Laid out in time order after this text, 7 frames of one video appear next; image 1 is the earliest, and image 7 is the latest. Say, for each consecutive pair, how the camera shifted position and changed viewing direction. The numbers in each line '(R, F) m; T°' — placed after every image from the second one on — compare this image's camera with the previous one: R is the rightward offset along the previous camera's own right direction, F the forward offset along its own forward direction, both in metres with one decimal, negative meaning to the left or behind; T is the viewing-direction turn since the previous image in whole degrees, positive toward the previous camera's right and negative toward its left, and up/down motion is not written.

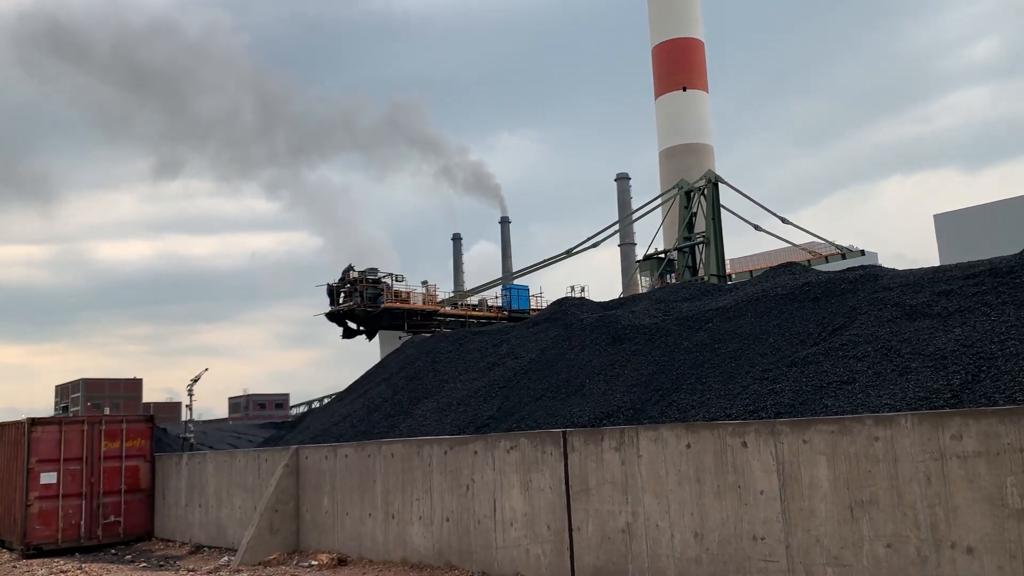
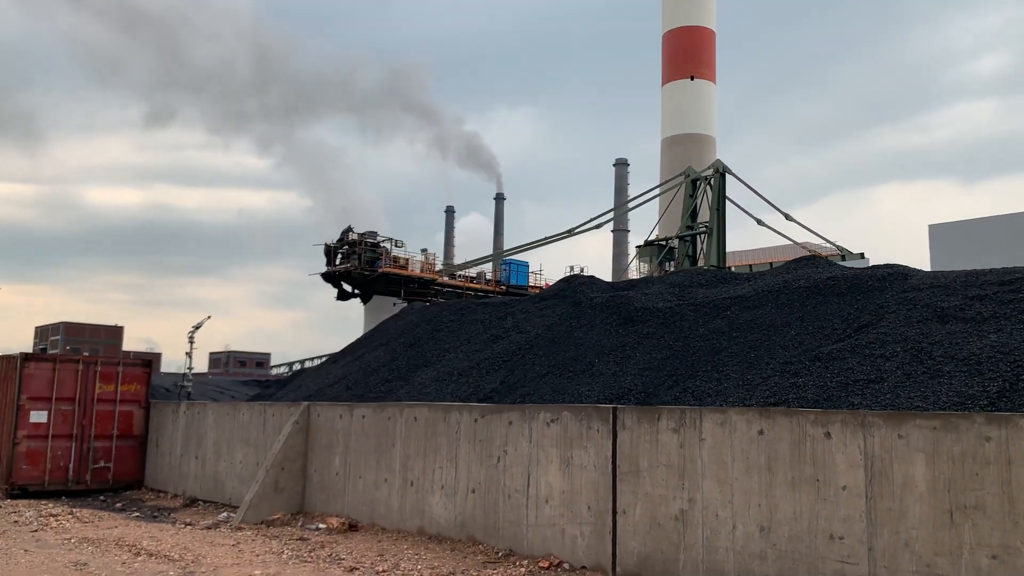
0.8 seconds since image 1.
(-0.5, +0.5) m; +1°
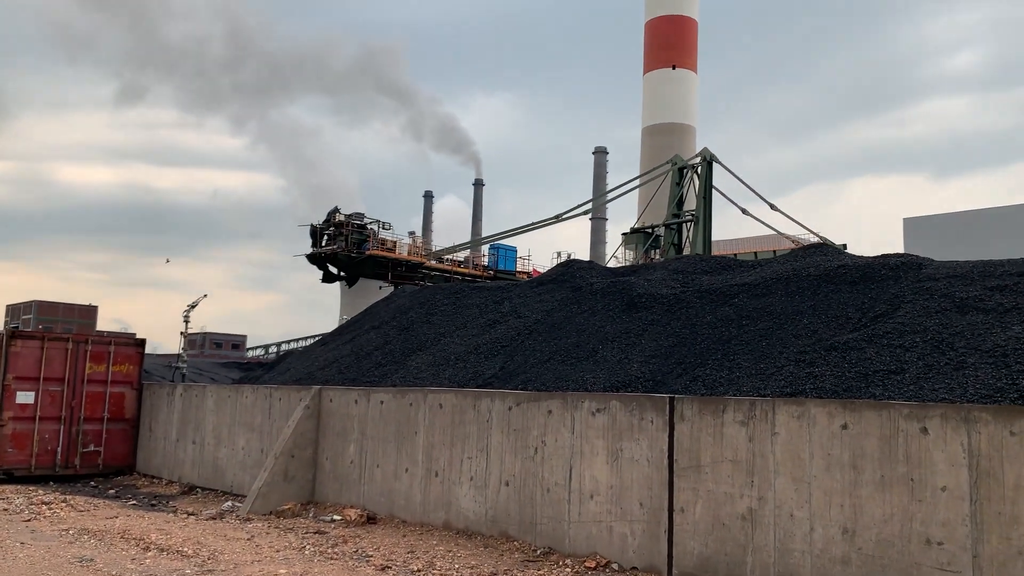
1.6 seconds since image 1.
(-0.5, +0.5) m; +2°
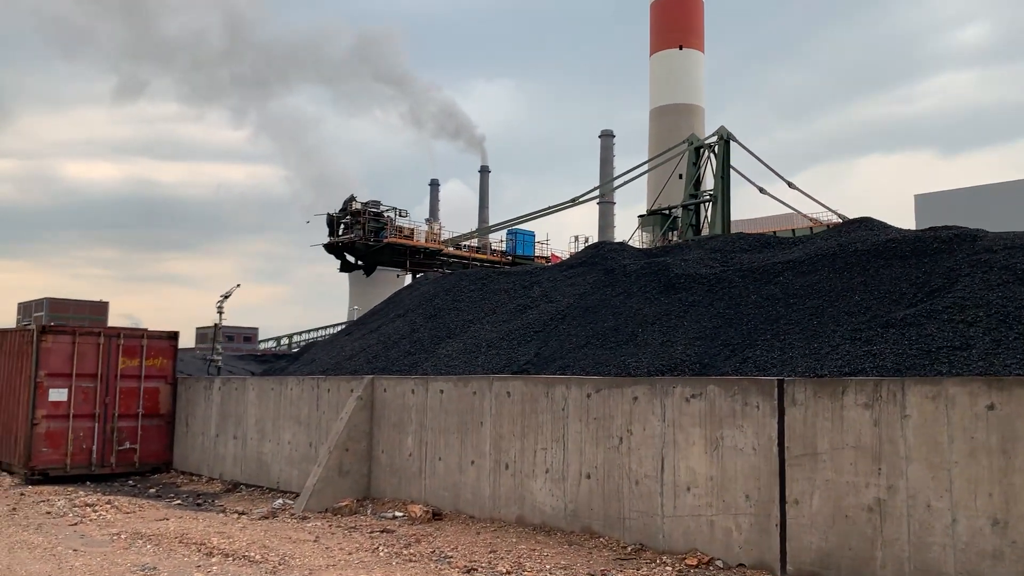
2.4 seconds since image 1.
(-0.5, +0.5) m; -1°
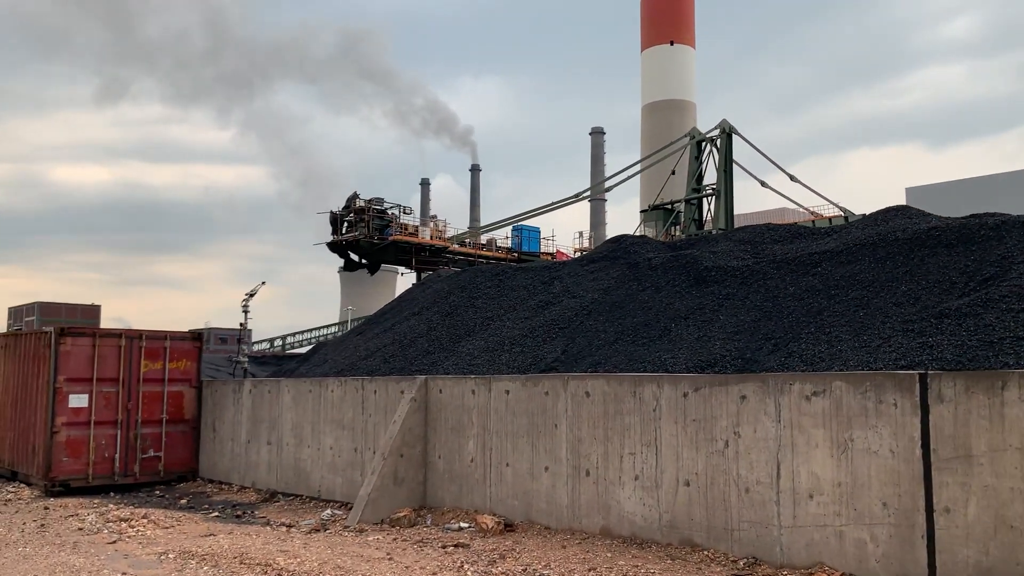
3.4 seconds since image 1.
(-0.6, +0.6) m; +1°
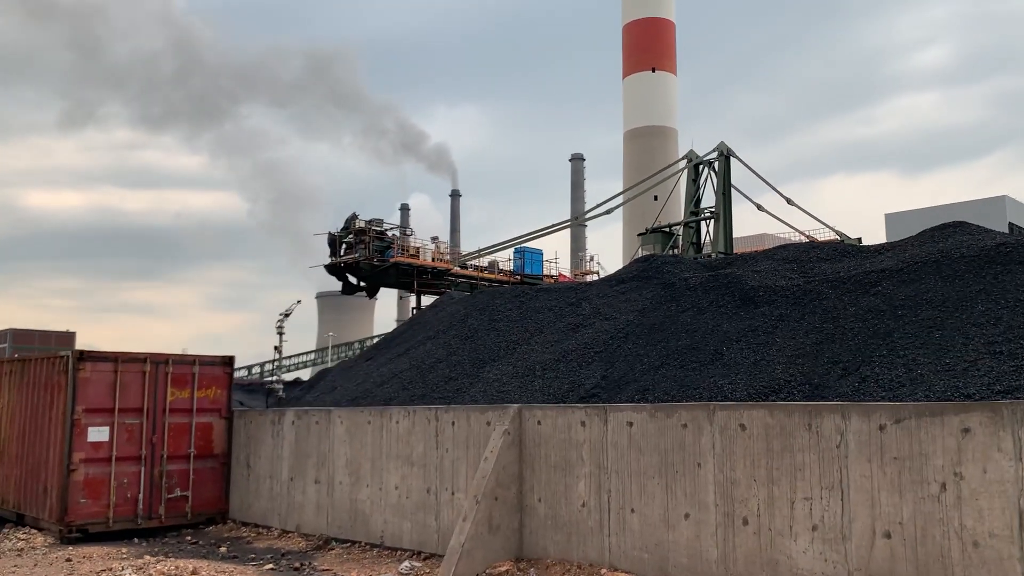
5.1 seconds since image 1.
(-1.0, +1.0) m; +1°
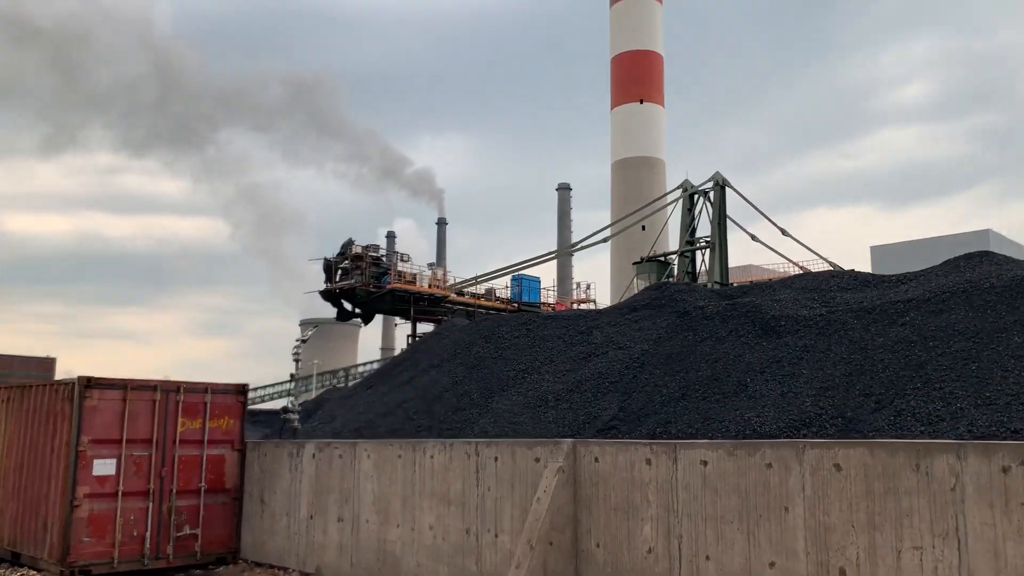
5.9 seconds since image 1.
(-0.5, +0.5) m; +1°
